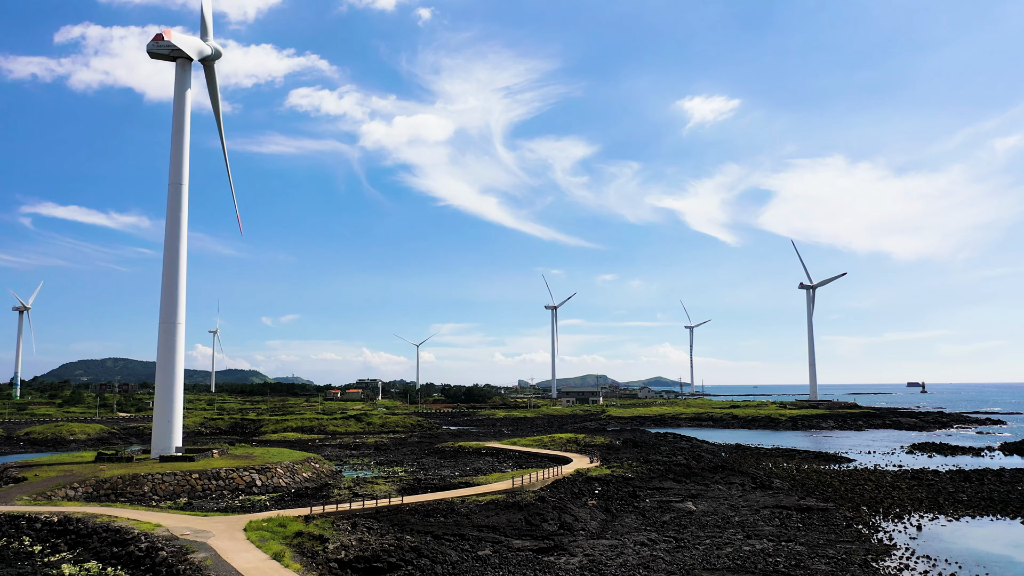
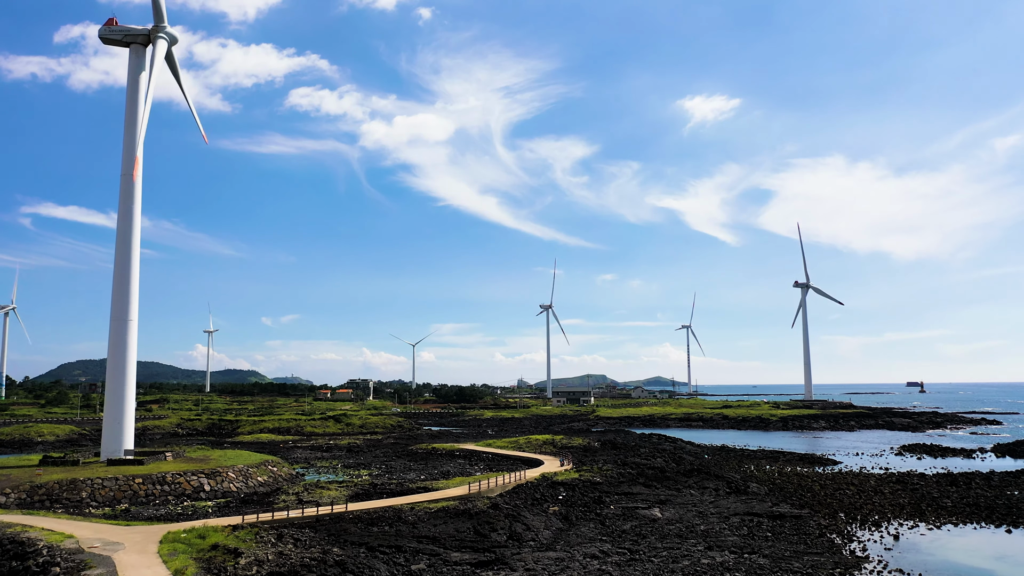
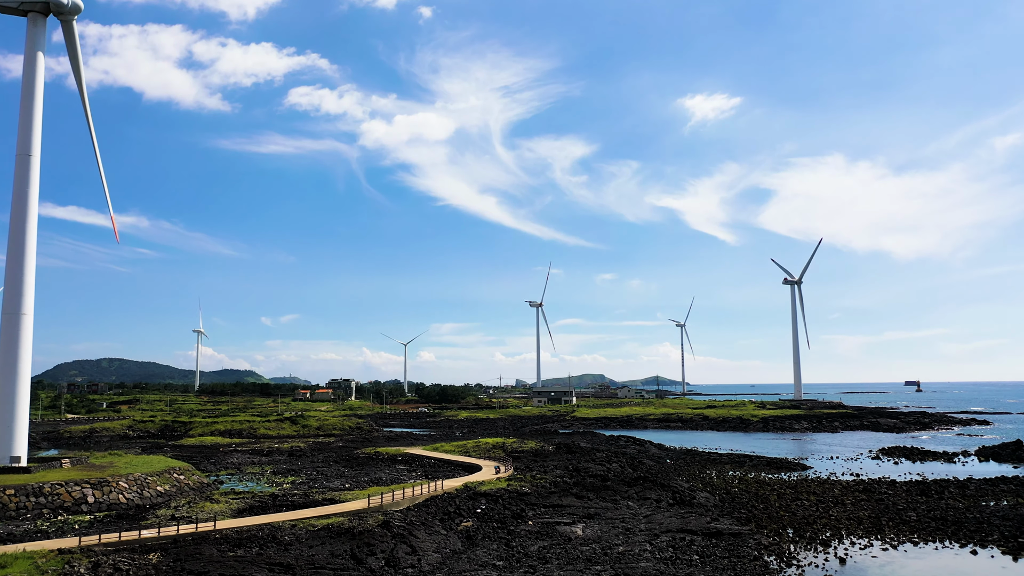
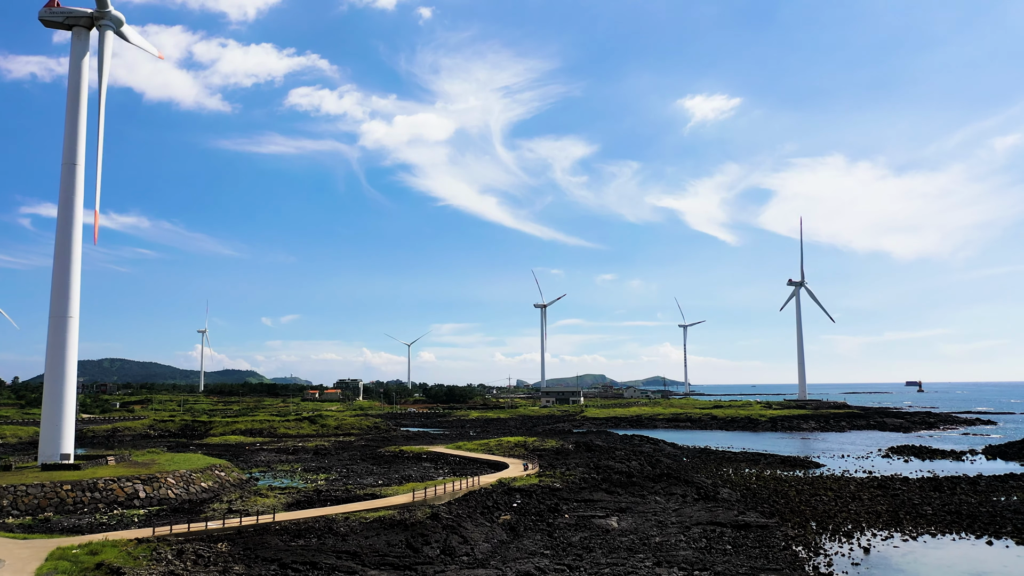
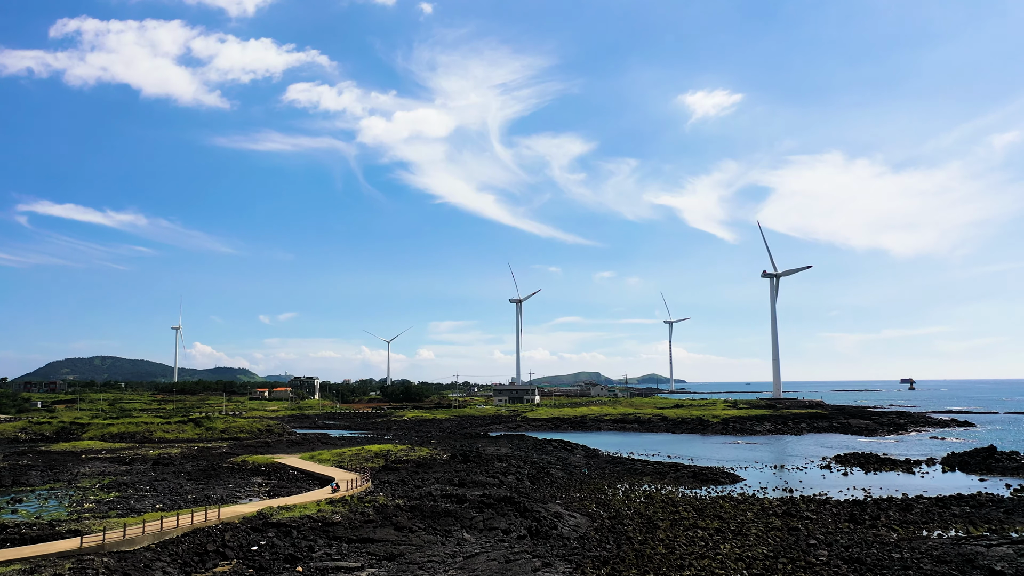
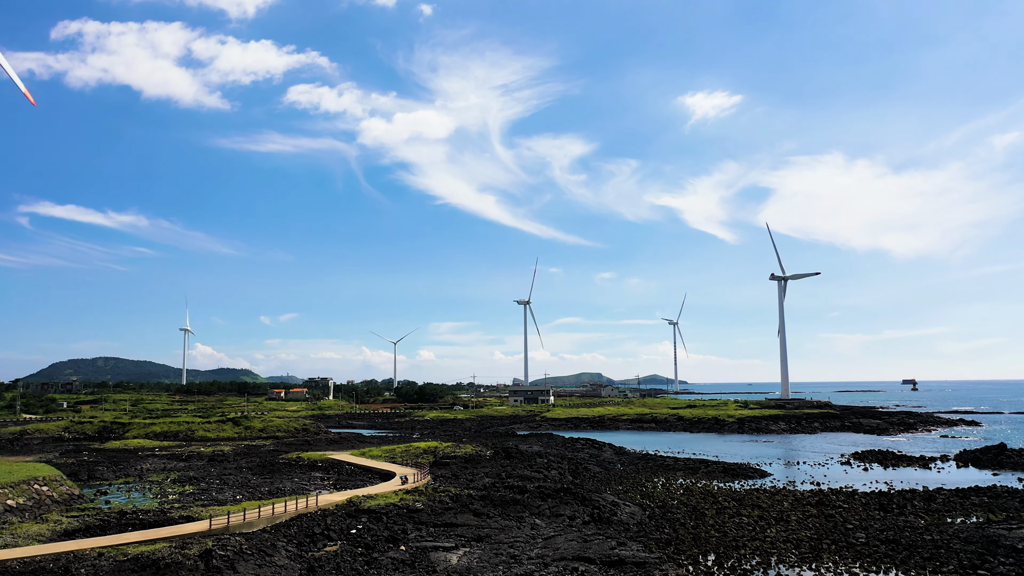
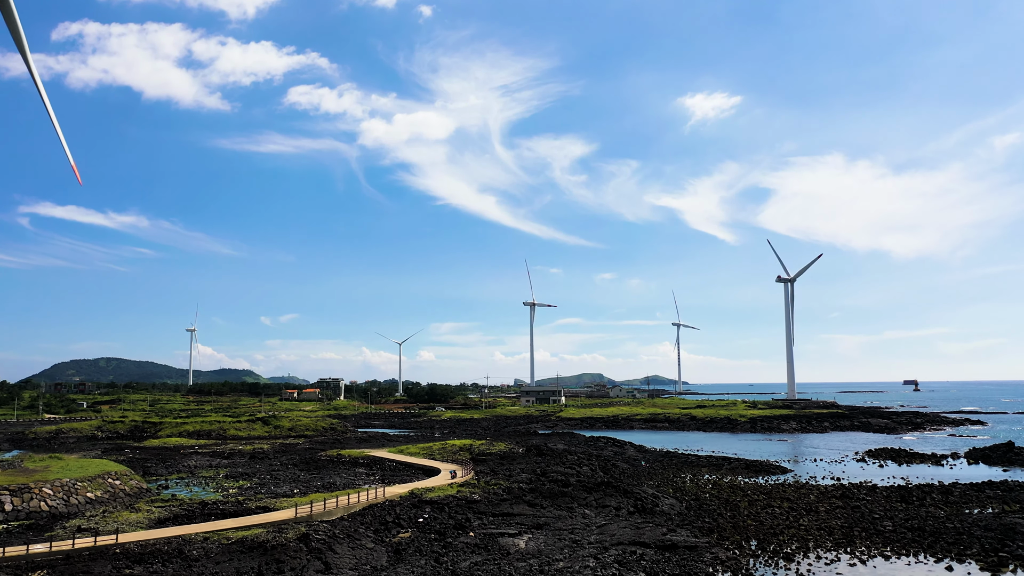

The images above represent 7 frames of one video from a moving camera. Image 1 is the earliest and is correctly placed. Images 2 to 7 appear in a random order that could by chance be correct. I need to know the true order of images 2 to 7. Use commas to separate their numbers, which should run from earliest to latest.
2, 4, 3, 7, 6, 5
